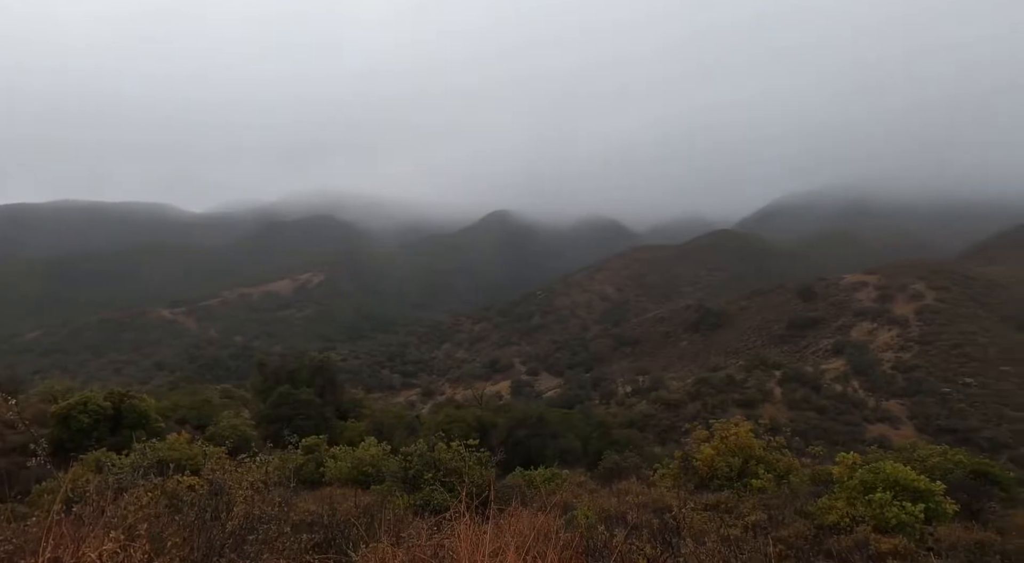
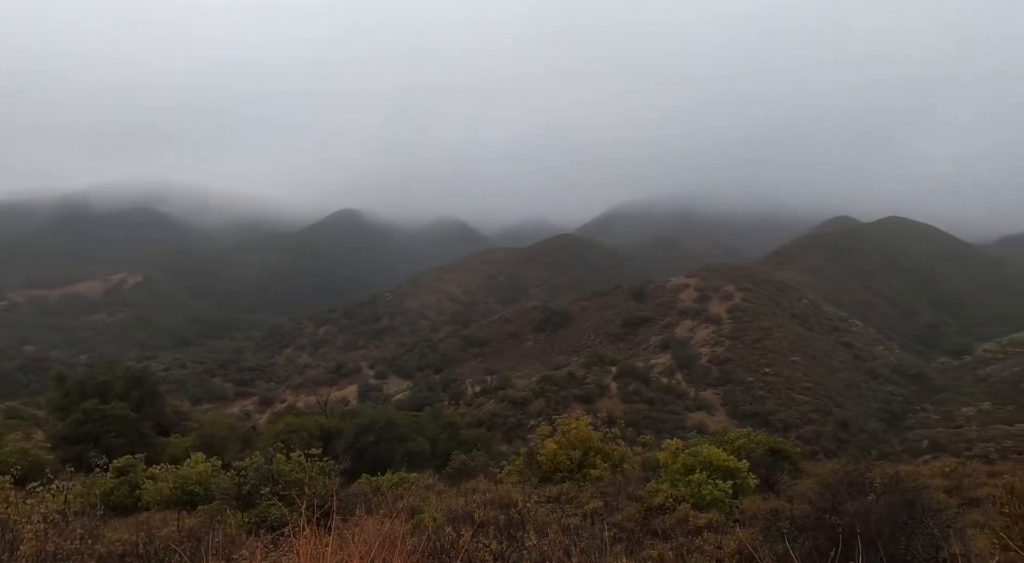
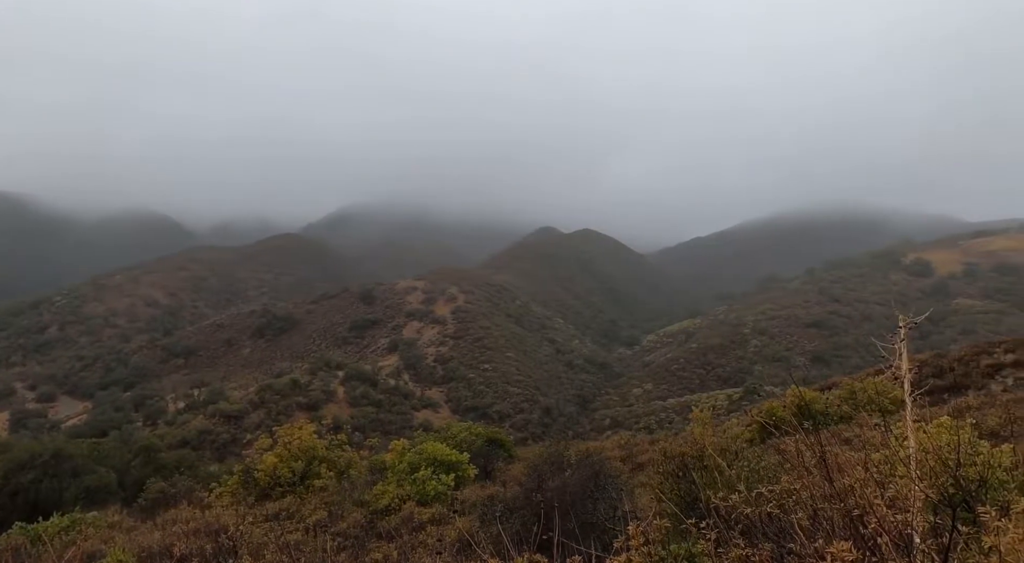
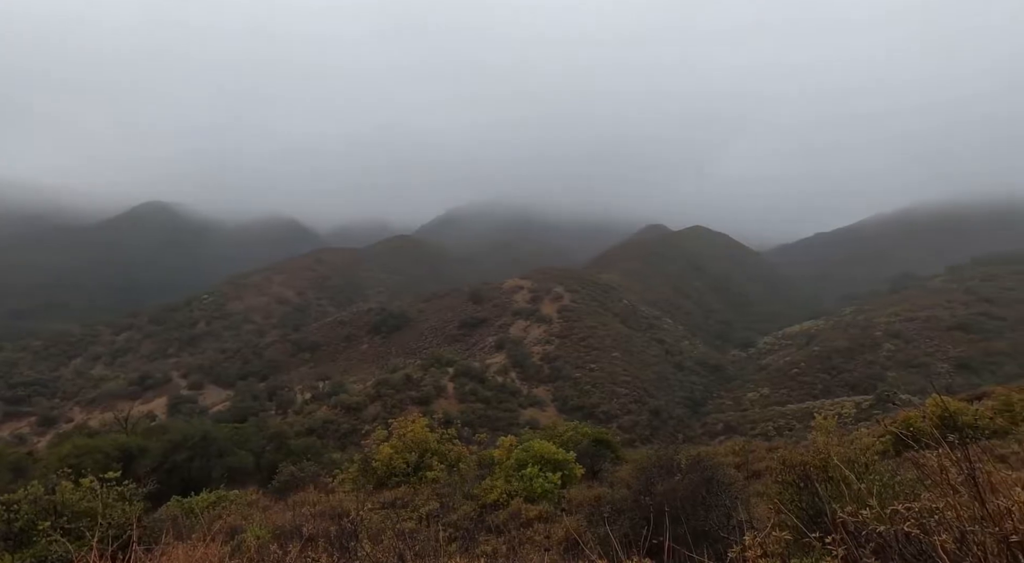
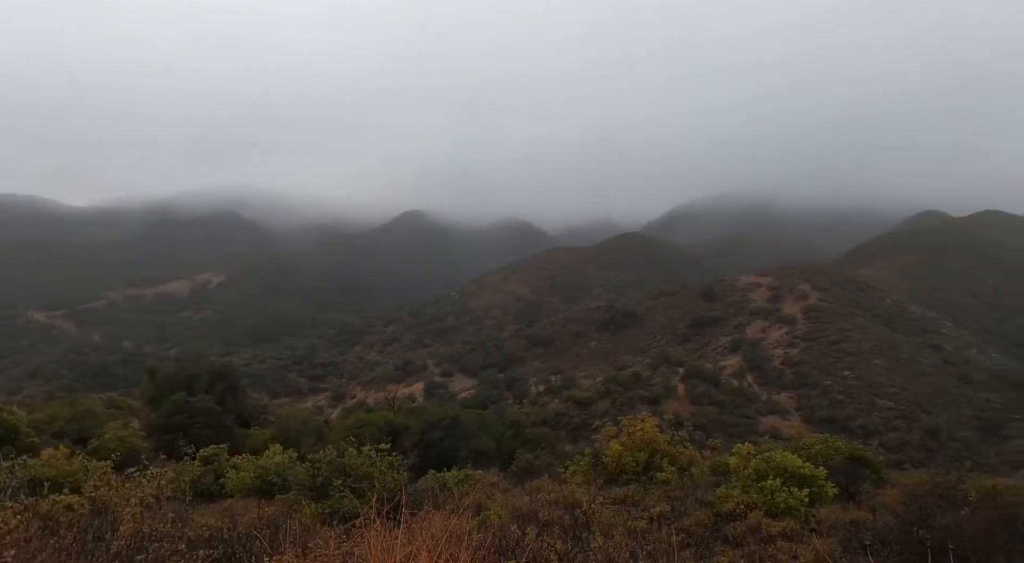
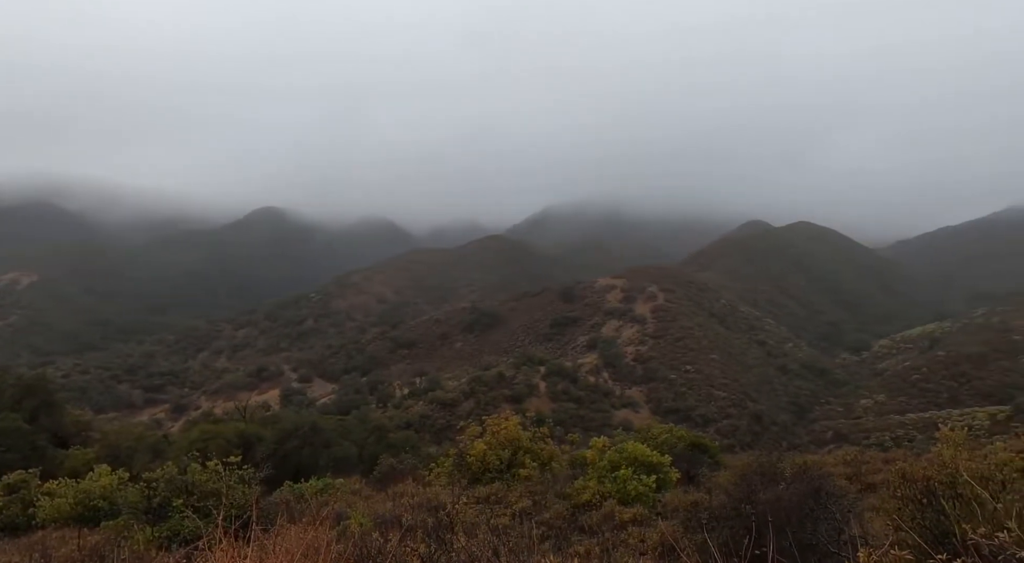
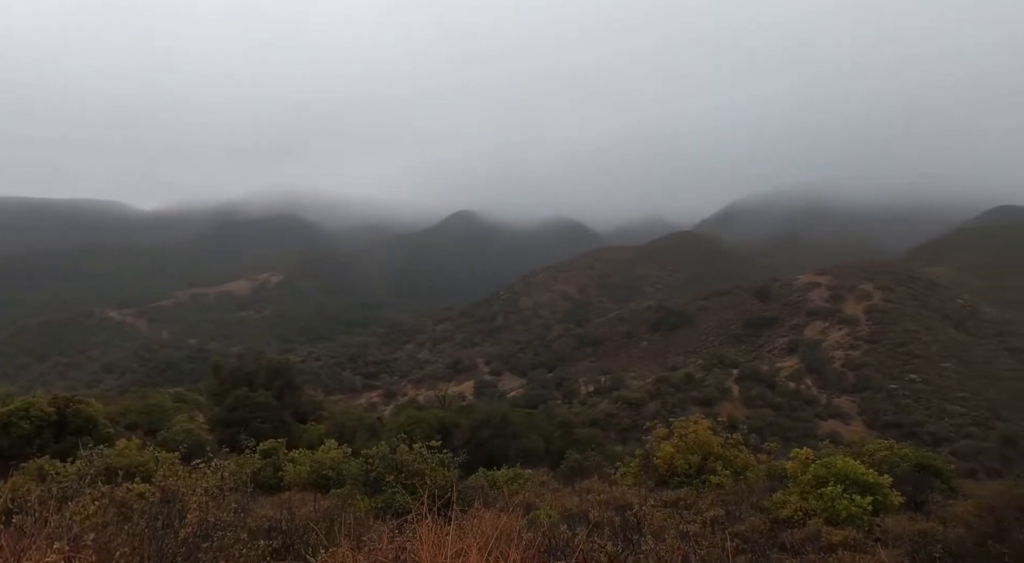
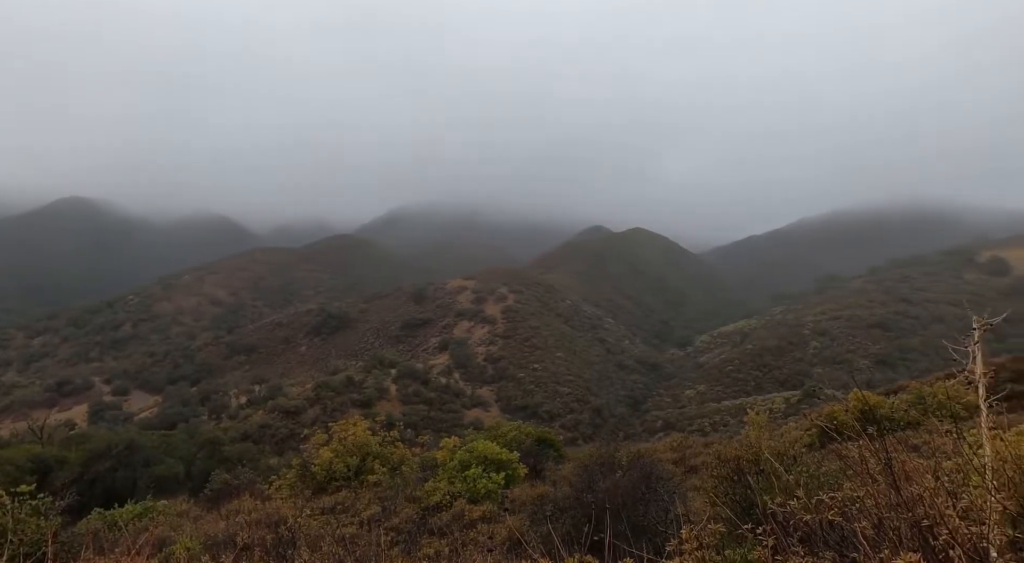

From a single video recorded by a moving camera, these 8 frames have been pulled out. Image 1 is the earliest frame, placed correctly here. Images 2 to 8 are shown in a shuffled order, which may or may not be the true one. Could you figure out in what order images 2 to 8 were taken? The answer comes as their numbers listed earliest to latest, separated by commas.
7, 5, 2, 6, 4, 8, 3
